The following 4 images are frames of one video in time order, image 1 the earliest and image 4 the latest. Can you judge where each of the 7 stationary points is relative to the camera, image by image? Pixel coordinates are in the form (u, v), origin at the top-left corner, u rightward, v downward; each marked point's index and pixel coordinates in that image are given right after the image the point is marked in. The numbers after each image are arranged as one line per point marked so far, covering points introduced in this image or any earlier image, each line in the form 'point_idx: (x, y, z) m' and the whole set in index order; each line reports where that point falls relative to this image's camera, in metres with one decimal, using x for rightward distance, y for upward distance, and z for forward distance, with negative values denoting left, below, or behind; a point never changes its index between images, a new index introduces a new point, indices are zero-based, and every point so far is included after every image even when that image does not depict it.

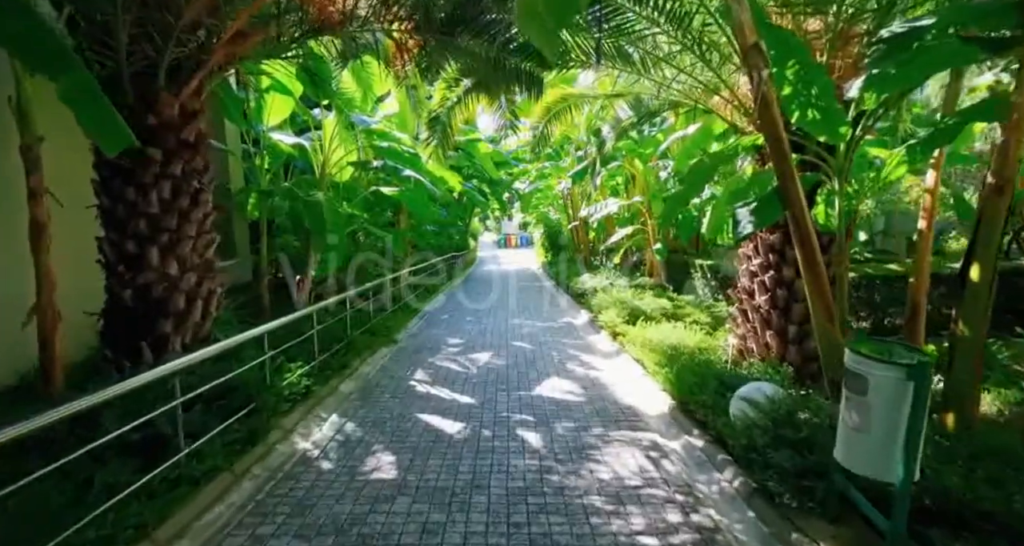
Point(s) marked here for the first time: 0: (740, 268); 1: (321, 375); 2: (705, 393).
0: (+2.1, 0.0, +4.9) m
1: (-1.6, -0.8, +4.4) m
2: (+1.3, -0.8, +3.5) m
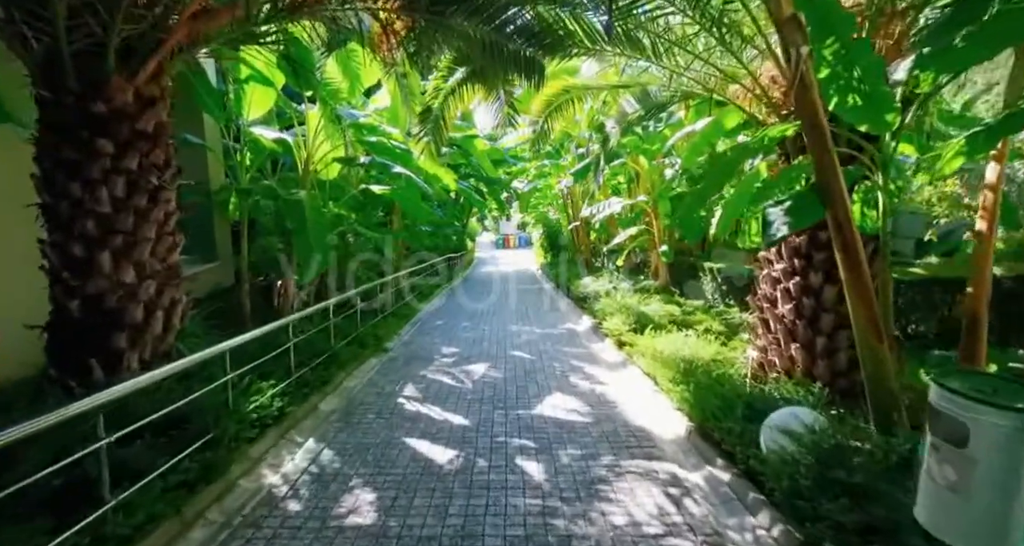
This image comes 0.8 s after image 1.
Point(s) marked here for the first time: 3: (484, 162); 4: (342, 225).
0: (+2.1, 0.0, +4.5) m
1: (-1.6, -0.9, +4.0) m
2: (+1.3, -0.8, +3.1) m
3: (-0.5, +1.9, +8.9) m
4: (-2.2, +0.6, +6.8) m
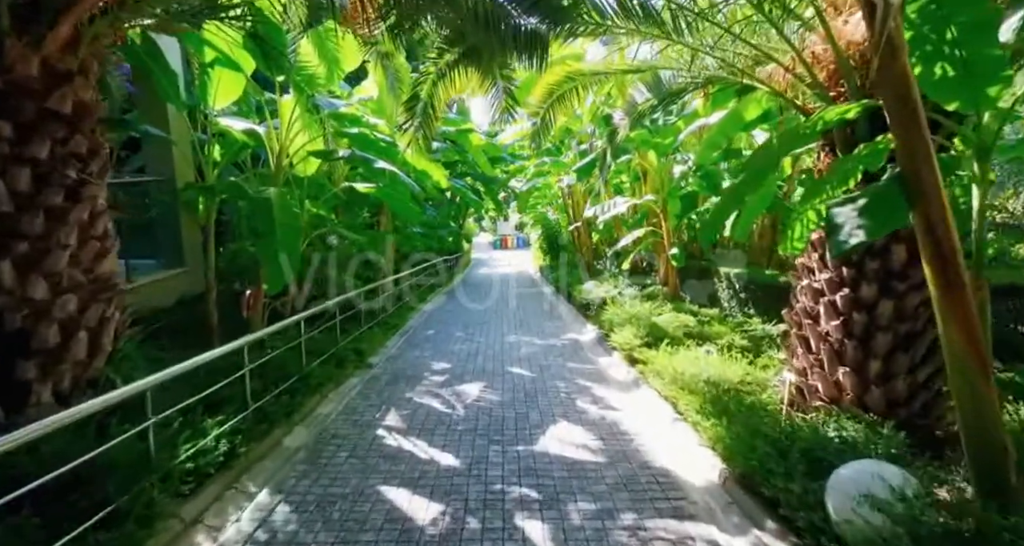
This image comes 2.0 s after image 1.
0: (+2.1, -0.1, +3.9) m
1: (-1.6, -1.0, +3.3) m
2: (+1.3, -0.9, +2.5) m
3: (-0.5, +1.8, +8.3) m
4: (-2.2, +0.5, +6.2) m
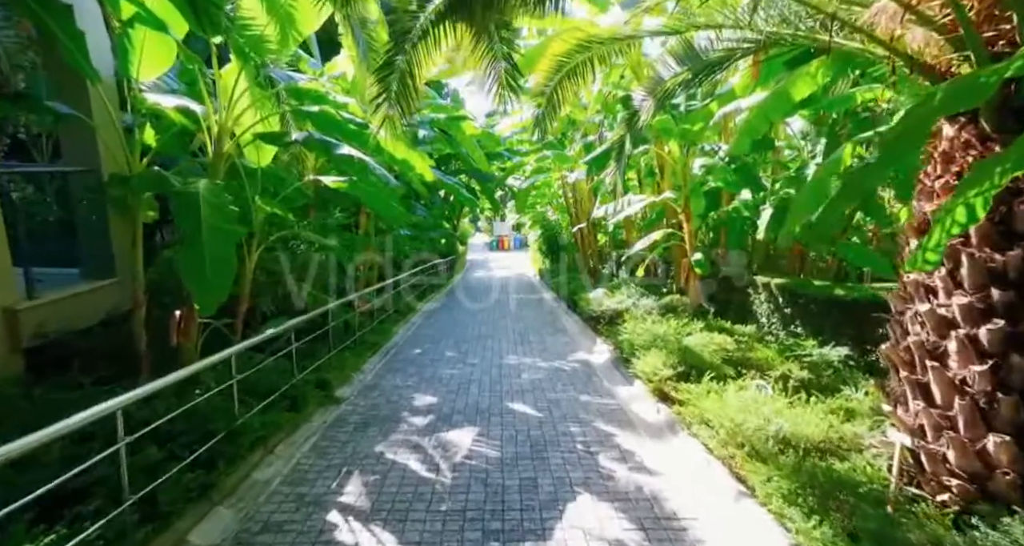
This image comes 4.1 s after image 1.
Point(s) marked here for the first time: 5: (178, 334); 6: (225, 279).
0: (+2.1, -0.2, +2.9) m
1: (-1.6, -1.1, +2.3) m
2: (+1.3, -1.0, +1.4) m
3: (-0.5, +1.7, +7.3) m
4: (-2.2, +0.4, +5.1) m
5: (-2.5, -0.4, +3.9) m
6: (-1.7, 0.0, +3.2) m
